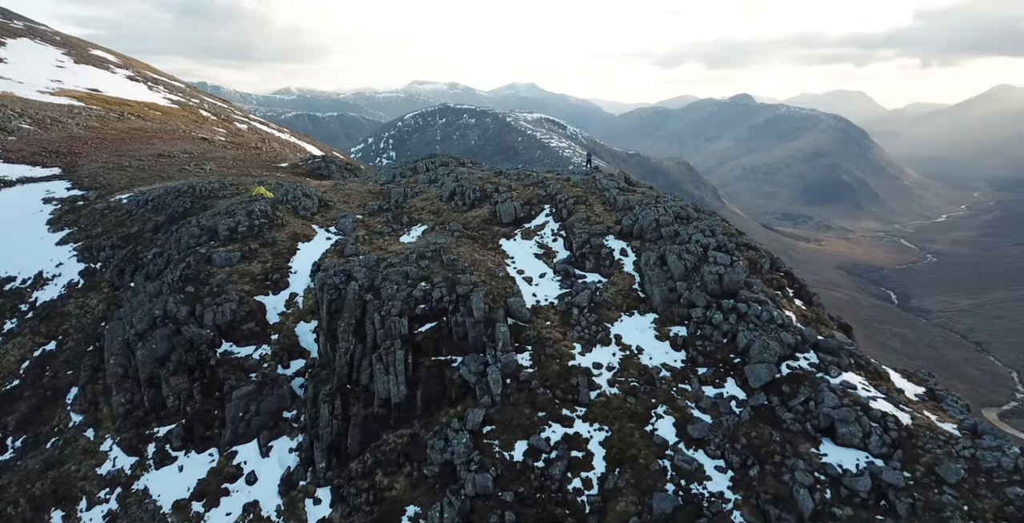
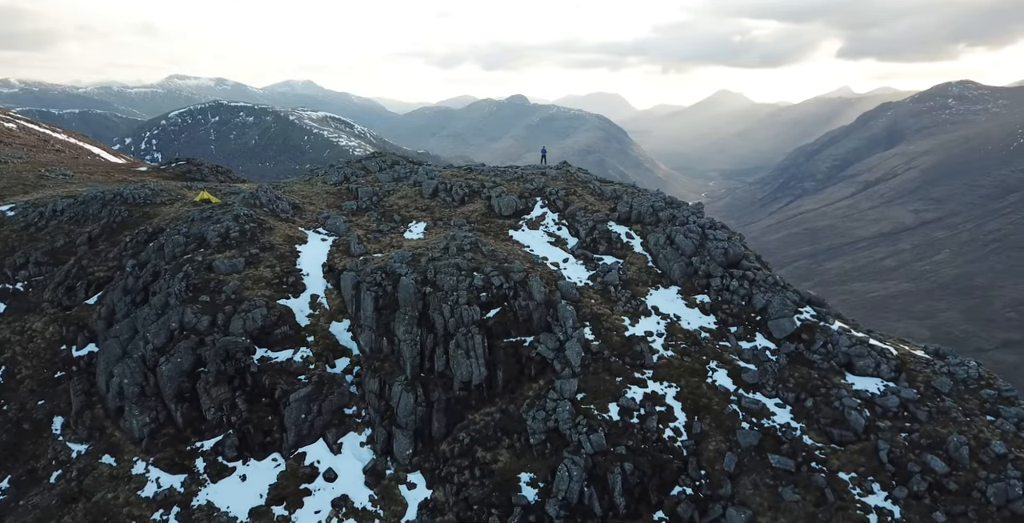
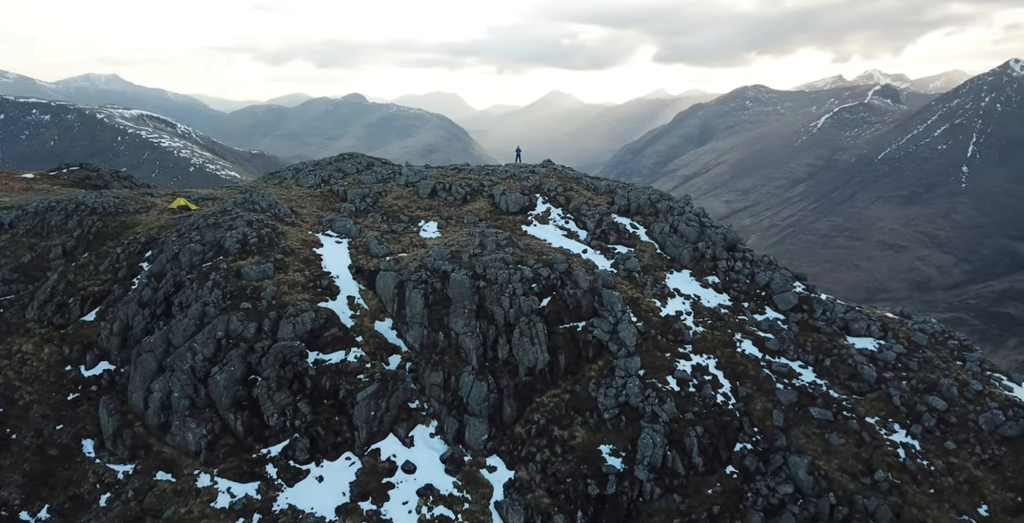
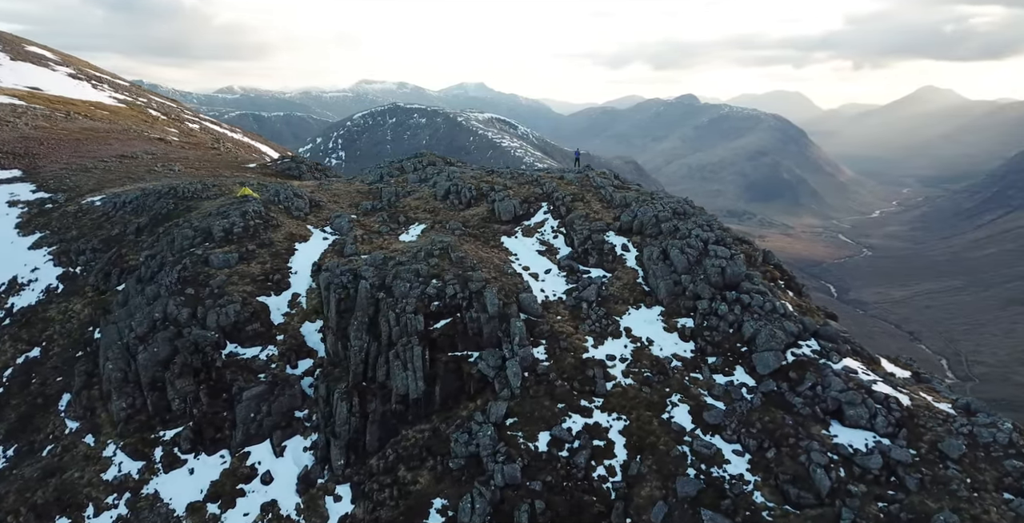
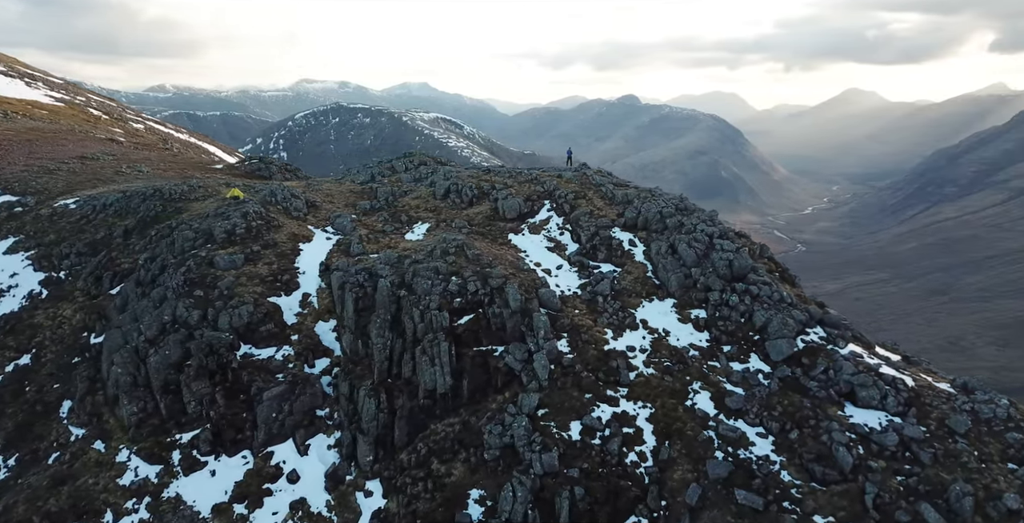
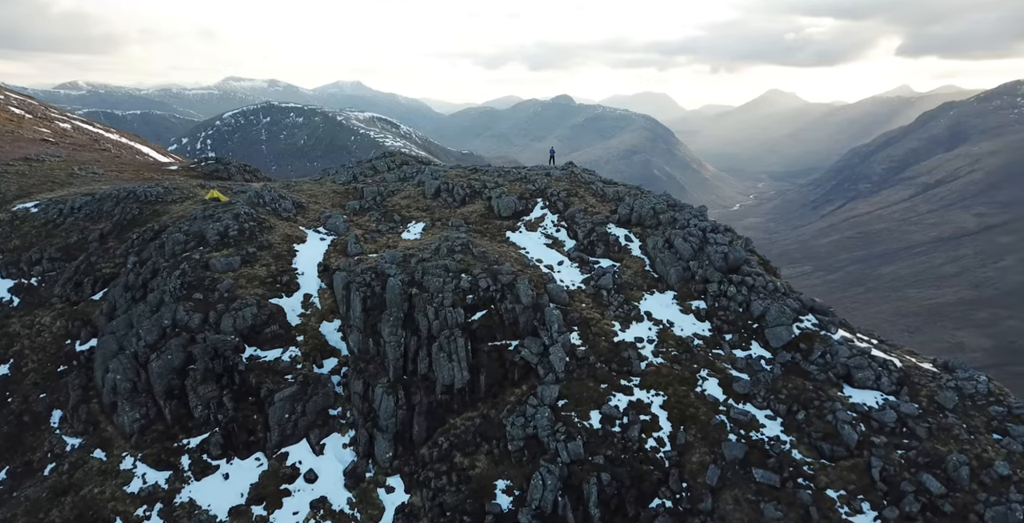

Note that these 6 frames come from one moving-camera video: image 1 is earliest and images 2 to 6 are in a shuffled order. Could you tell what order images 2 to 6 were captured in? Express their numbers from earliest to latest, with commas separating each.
4, 5, 6, 2, 3
